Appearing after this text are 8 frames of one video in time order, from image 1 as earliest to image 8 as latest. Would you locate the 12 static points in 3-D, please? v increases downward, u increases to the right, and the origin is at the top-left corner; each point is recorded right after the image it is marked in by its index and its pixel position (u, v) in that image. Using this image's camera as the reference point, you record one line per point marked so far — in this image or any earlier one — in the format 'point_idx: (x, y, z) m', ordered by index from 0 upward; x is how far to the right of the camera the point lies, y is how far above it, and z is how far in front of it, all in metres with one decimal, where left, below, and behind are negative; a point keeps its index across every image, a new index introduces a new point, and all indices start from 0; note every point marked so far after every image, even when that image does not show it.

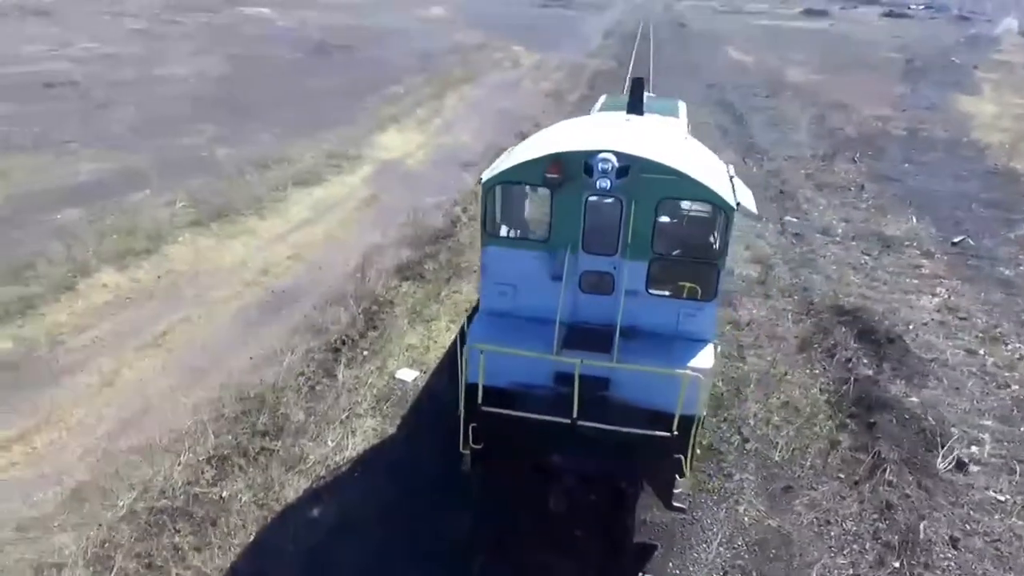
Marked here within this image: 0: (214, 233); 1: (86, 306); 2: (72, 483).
0: (-7.4, +1.4, +17.8) m
1: (-8.2, -0.4, +13.9) m
2: (-5.6, -2.5, +9.2) m
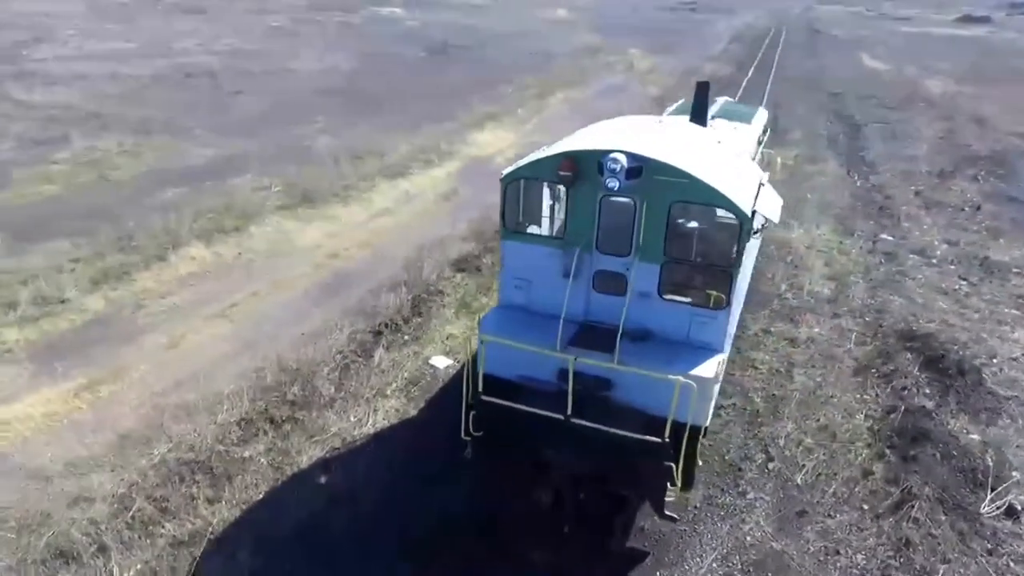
0: (-5.6, +1.9, +19.0) m
1: (-7.2, +0.2, +15.2) m
2: (-5.5, -2.0, +10.2) m
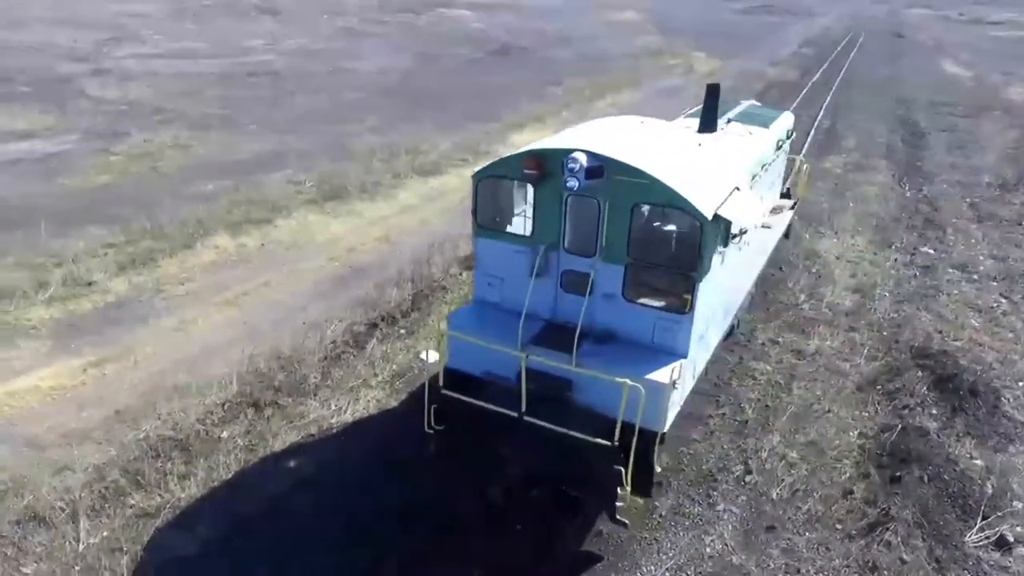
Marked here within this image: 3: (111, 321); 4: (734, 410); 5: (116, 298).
0: (-5.1, +2.1, +19.5) m
1: (-7.0, +0.5, +15.9) m
2: (-5.9, -1.8, +10.7) m
3: (-7.4, -0.6, +13.5) m
4: (+3.6, -2.0, +11.7) m
5: (-7.8, -0.3, +14.2) m
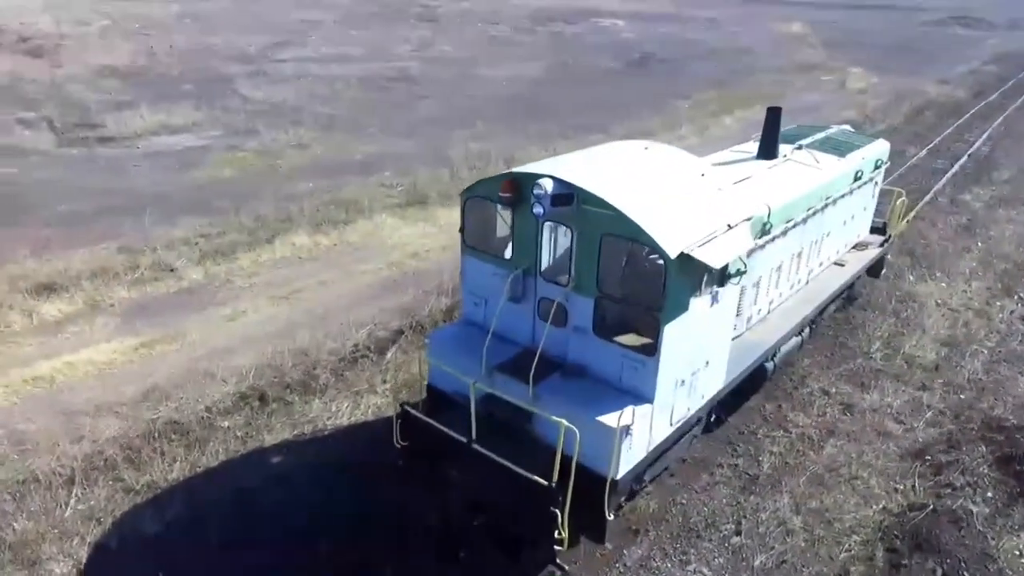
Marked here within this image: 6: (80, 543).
0: (-3.0, +2.0, +20.2) m
1: (-5.8, +0.7, +17.0) m
2: (-5.9, -1.6, +11.7) m
3: (-6.8, -0.4, +14.7) m
4: (+3.5, -2.6, +10.7) m
5: (-7.0, 0.0, +15.5) m
6: (-5.1, -3.0, +8.4) m
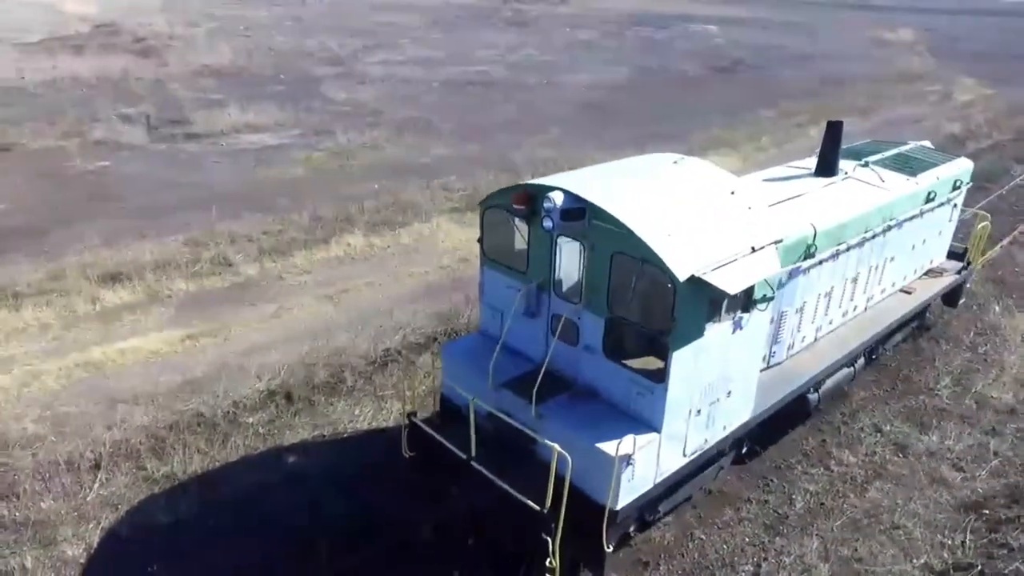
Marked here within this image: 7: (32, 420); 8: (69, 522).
0: (-1.5, +1.9, +20.2) m
1: (-4.6, +0.7, +17.3) m
2: (-5.5, -1.5, +12.1) m
3: (-5.9, -0.3, +15.1) m
4: (+3.7, -2.9, +10.0) m
5: (-6.0, +0.1, +16.0) m
6: (-5.1, -2.9, +8.7) m
7: (-7.2, -2.0, +10.9) m
8: (-5.4, -2.9, +8.8) m
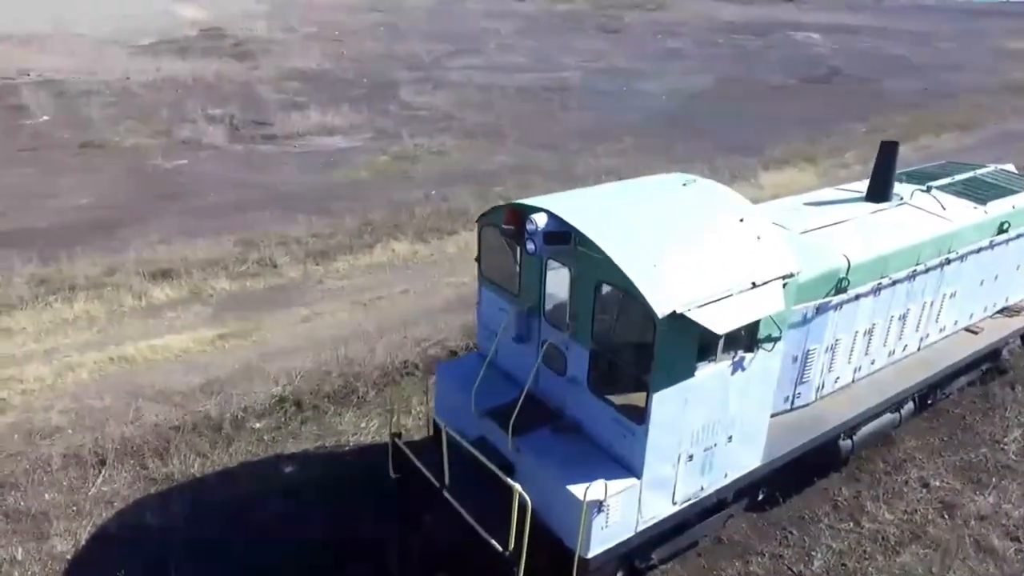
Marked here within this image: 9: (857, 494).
0: (-0.1, +1.6, +19.9) m
1: (-3.6, +0.6, +17.4) m
2: (-5.2, -1.5, +12.3) m
3: (-5.2, -0.3, +15.4) m
4: (+3.6, -3.4, +9.2) m
5: (-5.2, +0.1, +16.2) m
6: (-5.3, -2.9, +8.9) m
7: (-7.1, -1.9, +11.3) m
8: (-5.6, -2.9, +9.0) m
9: (+4.9, -2.9, +10.3) m
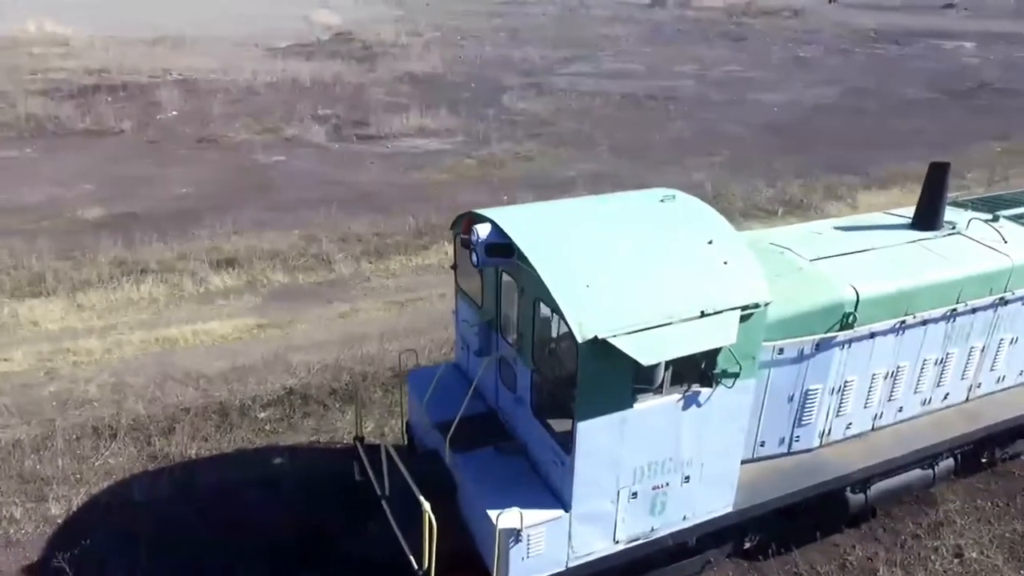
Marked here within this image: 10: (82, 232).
0: (+1.5, +1.3, +19.5) m
1: (-2.4, +0.6, +17.6) m
2: (-5.0, -1.4, +12.9) m
3: (-4.4, -0.2, +15.9) m
4: (+3.1, -3.8, +8.3) m
5: (-4.2, +0.2, +16.7) m
6: (-5.7, -2.7, +9.5) m
7: (-7.0, -1.6, +12.2) m
8: (-6.0, -2.6, +9.7) m
9: (+4.6, -3.4, +9.2) m
10: (-11.5, +1.5, +19.2) m
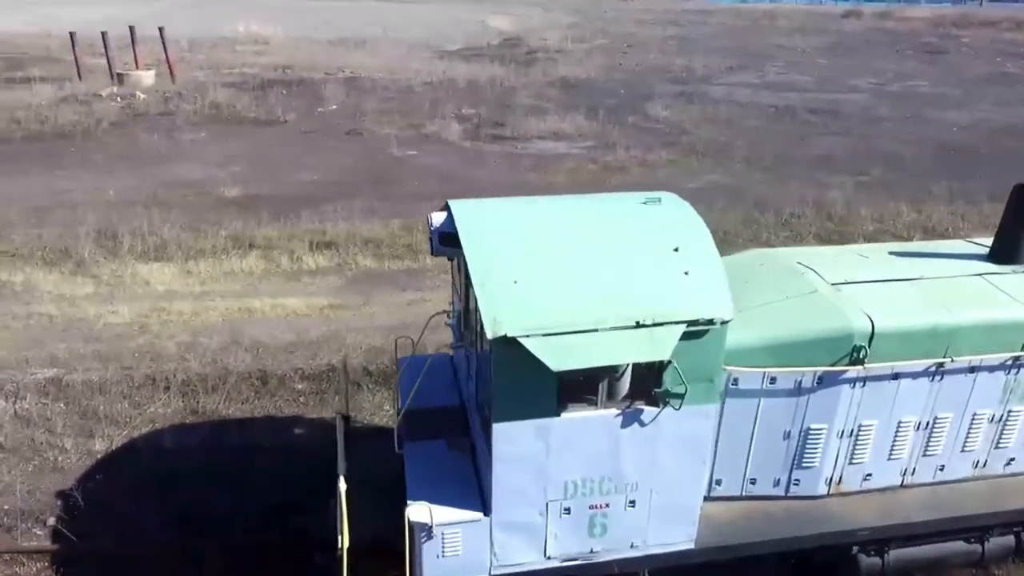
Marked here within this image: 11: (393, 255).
0: (+3.9, +1.0, +18.7) m
1: (-0.4, +0.7, +17.7) m
2: (-4.1, -0.9, +13.6) m
3: (-2.7, +0.1, +16.5) m
4: (+2.5, -4.0, +7.4) m
5: (-2.3, +0.5, +17.3) m
6: (-5.6, -2.1, +10.5) m
7: (-6.3, -1.0, +13.4) m
8: (-5.9, -2.0, +10.7) m
9: (+4.2, -3.8, +7.9) m
10: (-8.7, +2.4, +21.3) m
11: (-3.0, +0.8, +17.9) m
